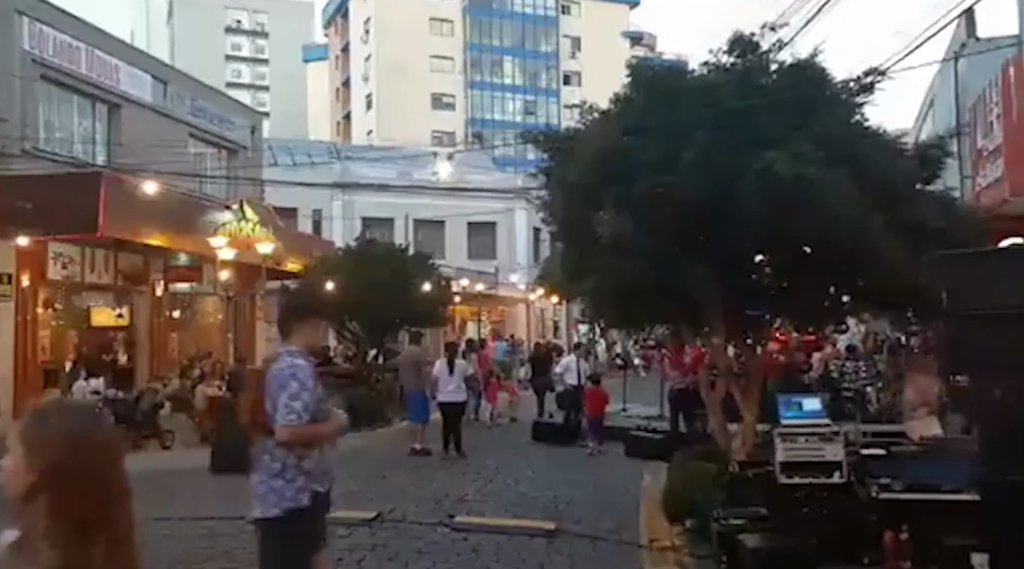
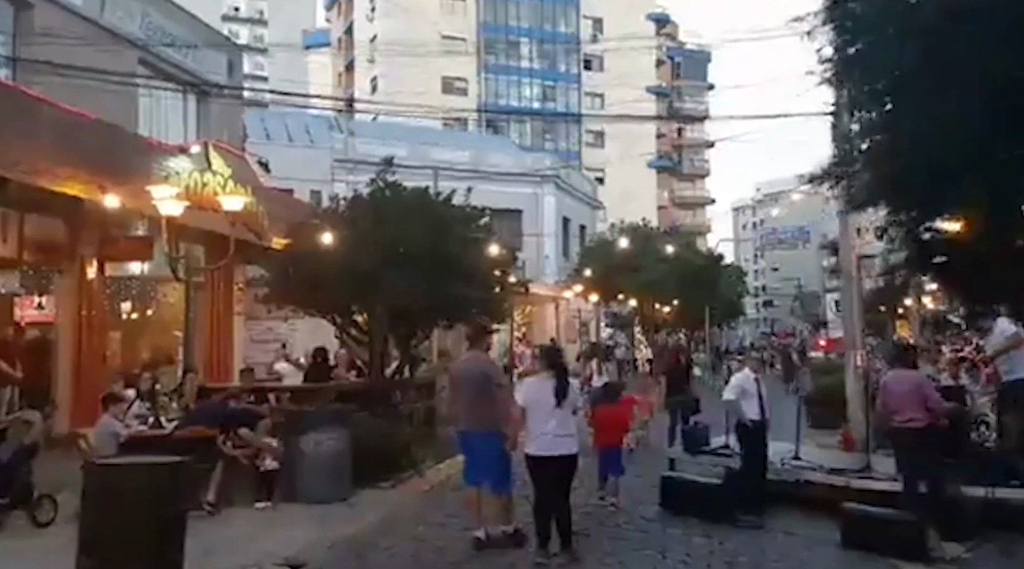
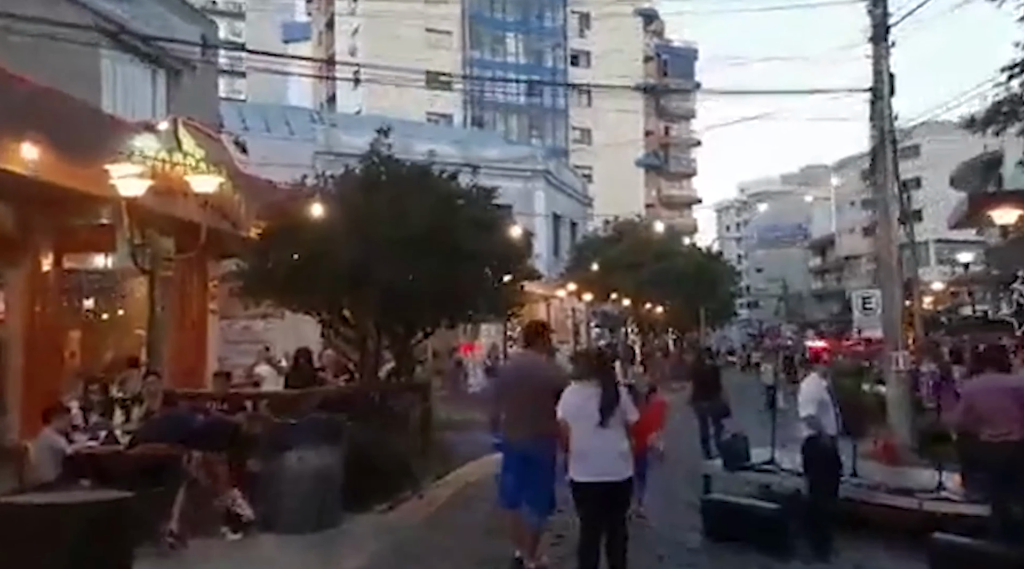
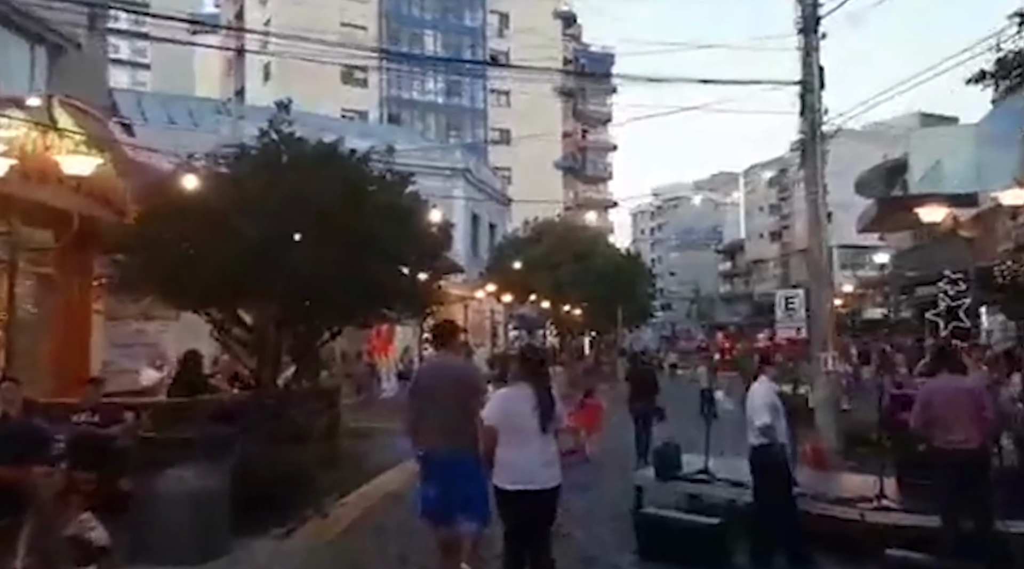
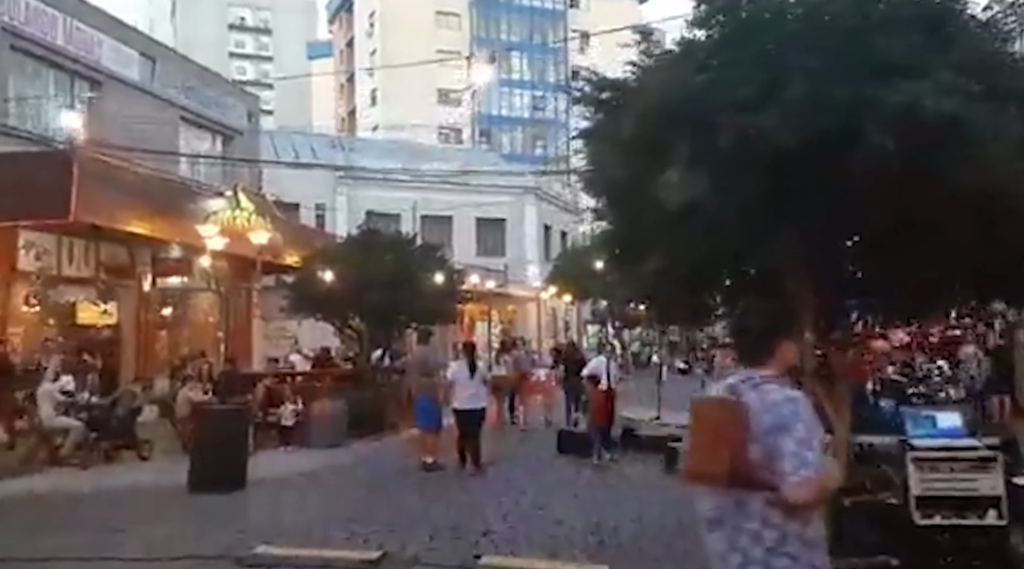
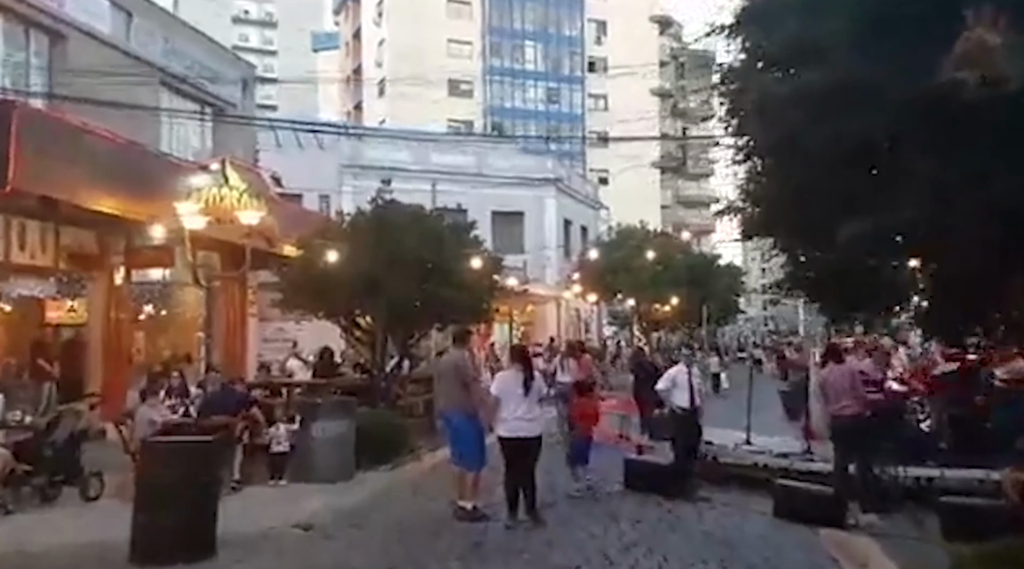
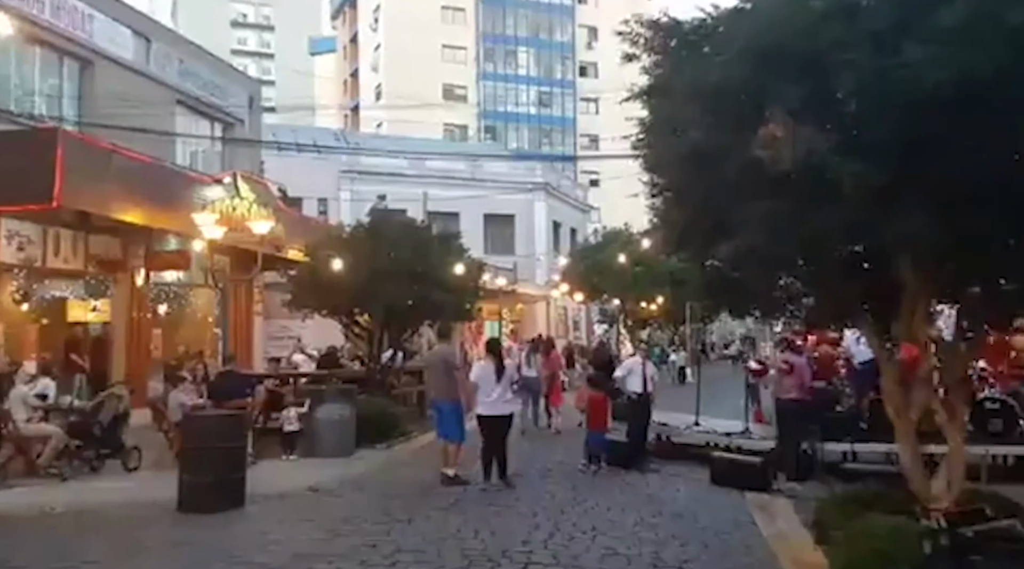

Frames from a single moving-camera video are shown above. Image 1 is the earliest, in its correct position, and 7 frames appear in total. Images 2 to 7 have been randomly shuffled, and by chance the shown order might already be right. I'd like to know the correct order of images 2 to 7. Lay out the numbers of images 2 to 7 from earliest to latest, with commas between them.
5, 7, 6, 2, 3, 4
